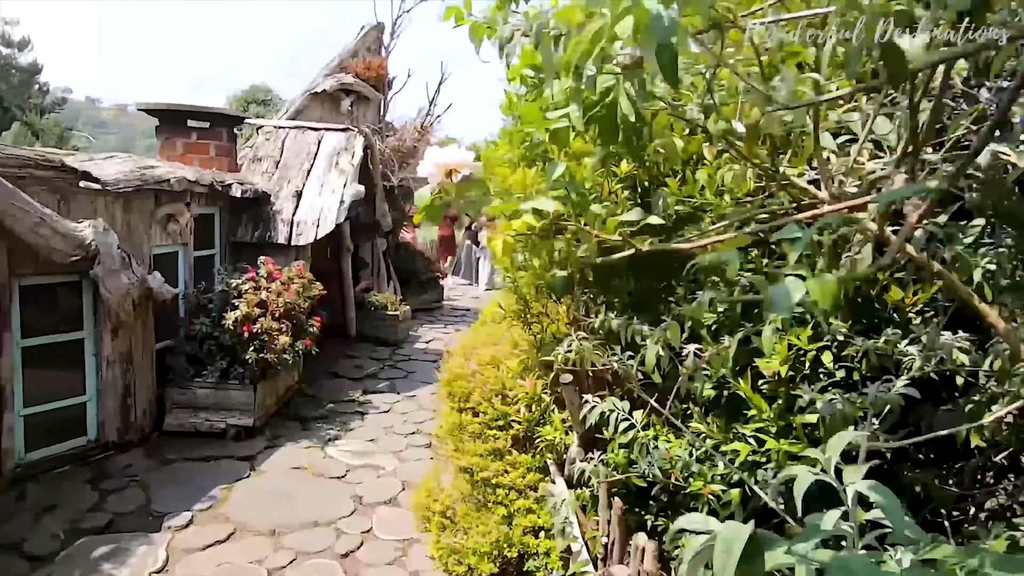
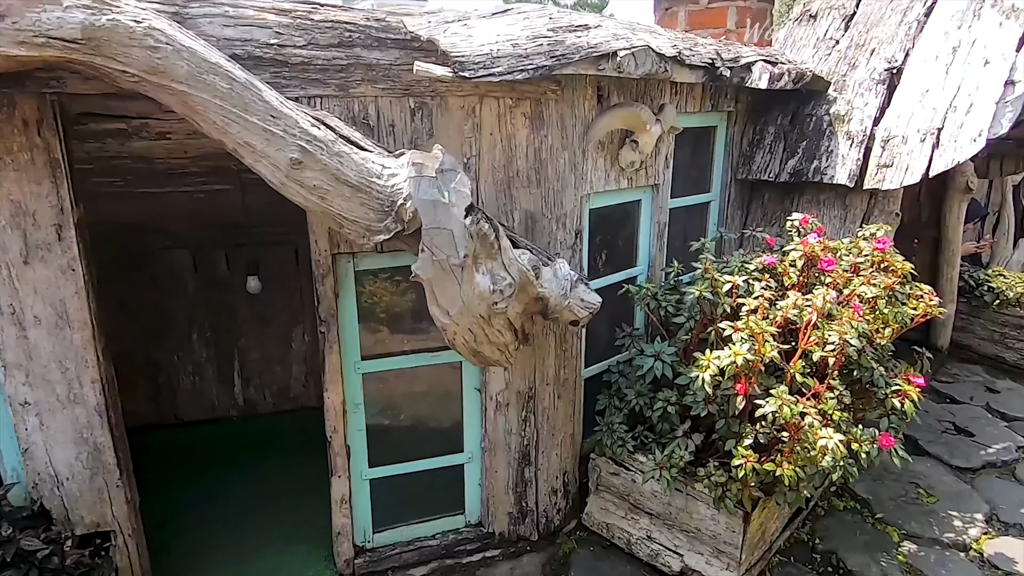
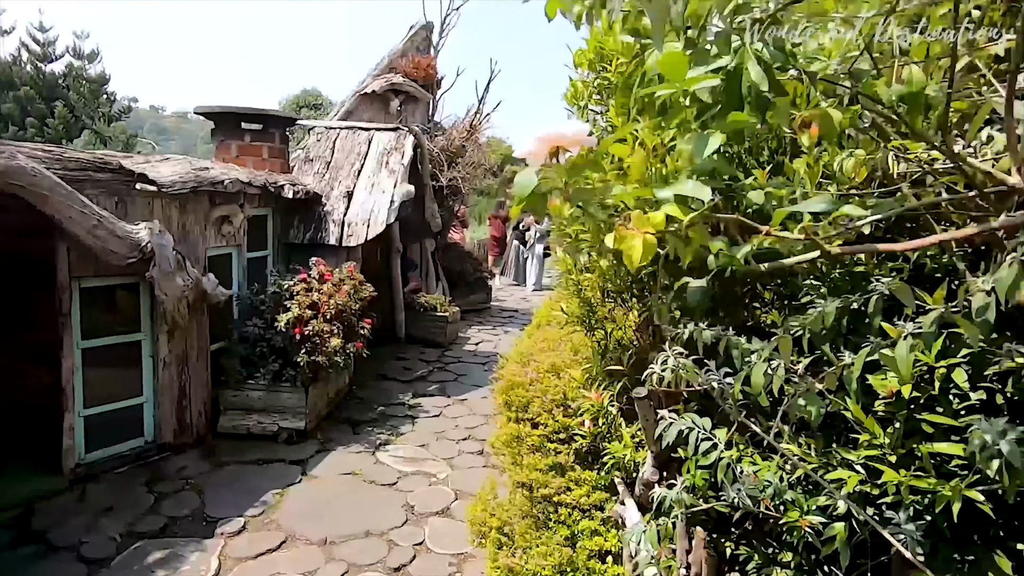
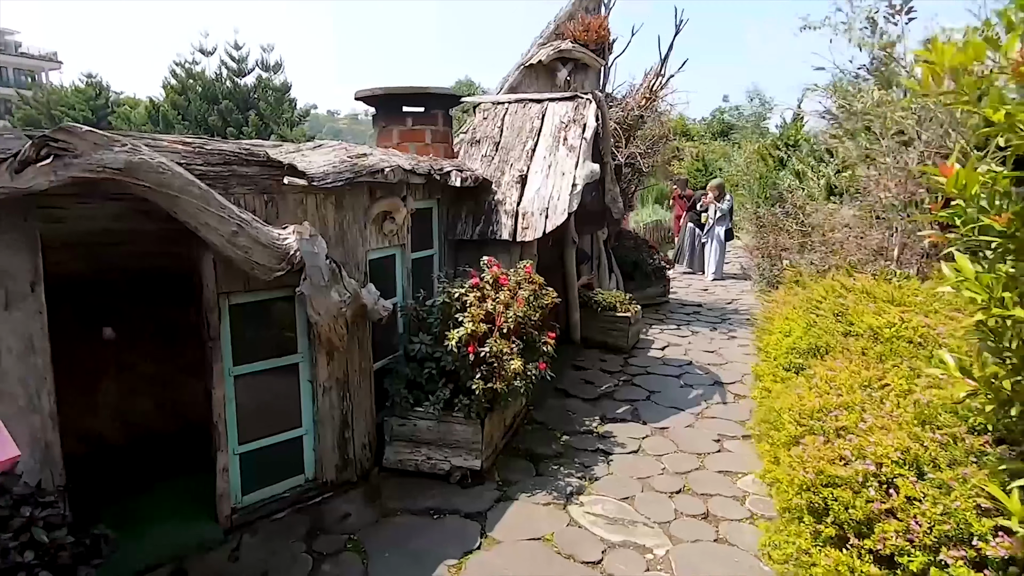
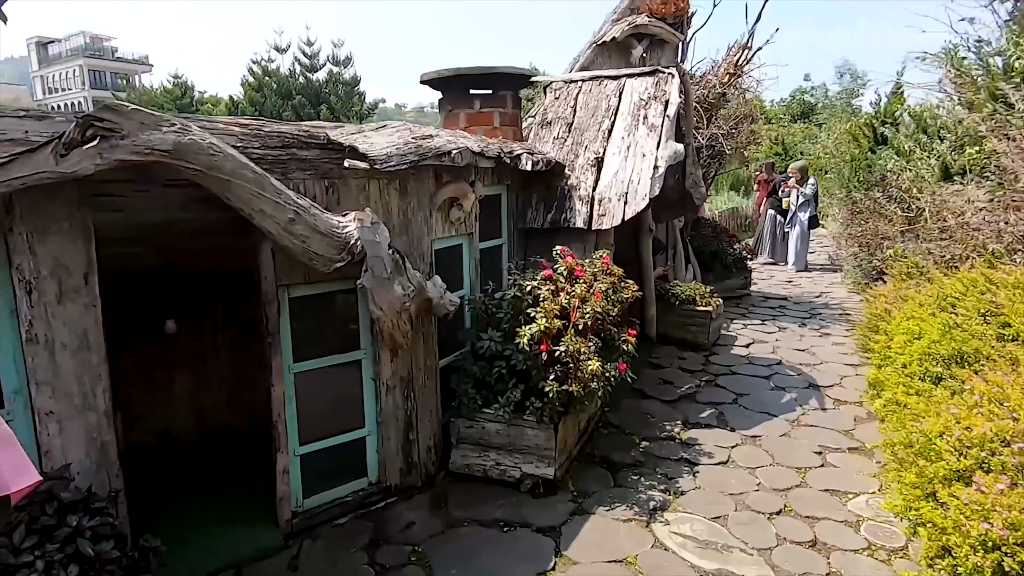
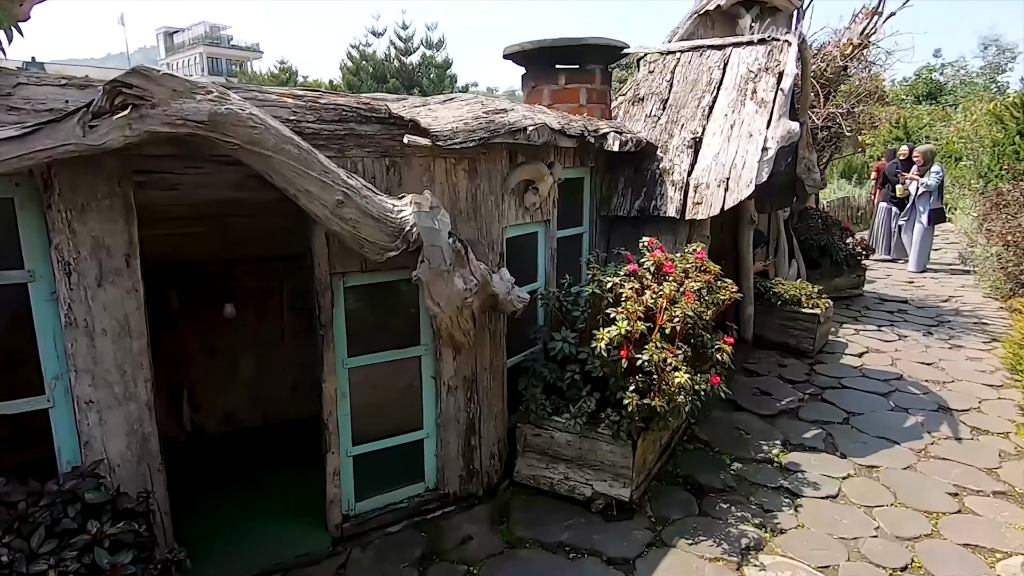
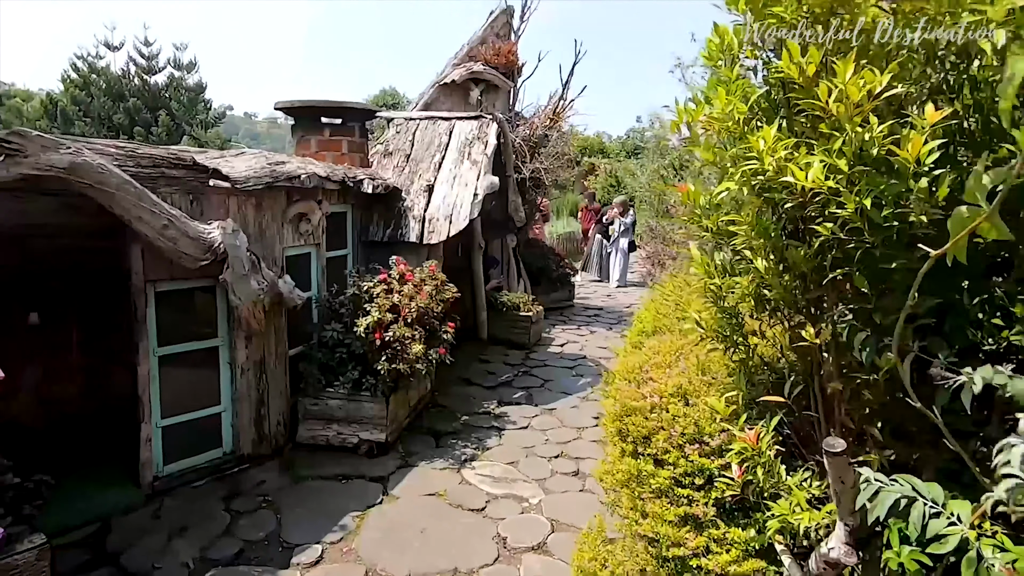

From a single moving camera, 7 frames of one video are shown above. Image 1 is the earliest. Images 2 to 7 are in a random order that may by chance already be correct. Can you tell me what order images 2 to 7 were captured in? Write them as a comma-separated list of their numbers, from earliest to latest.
3, 7, 4, 5, 6, 2
